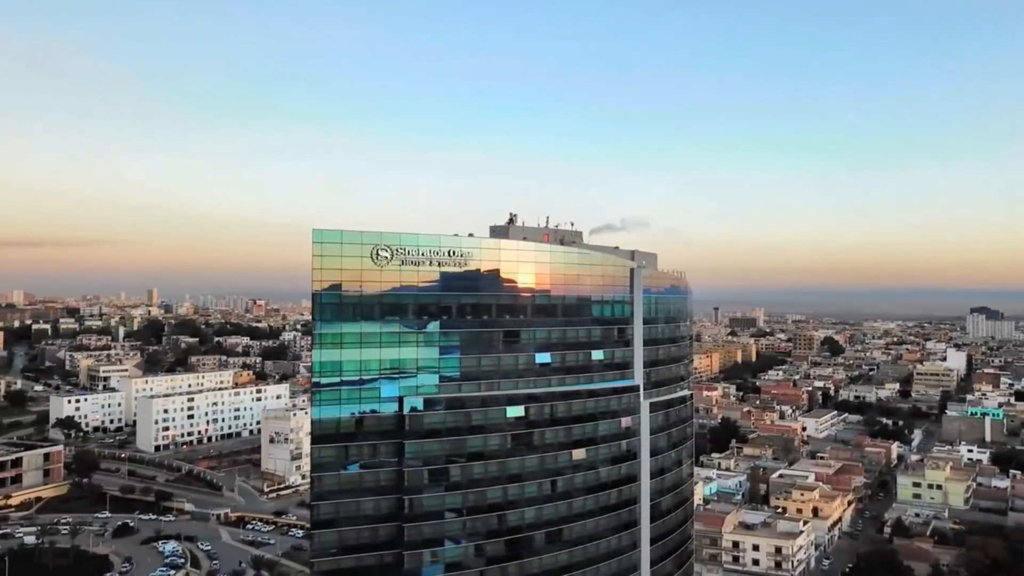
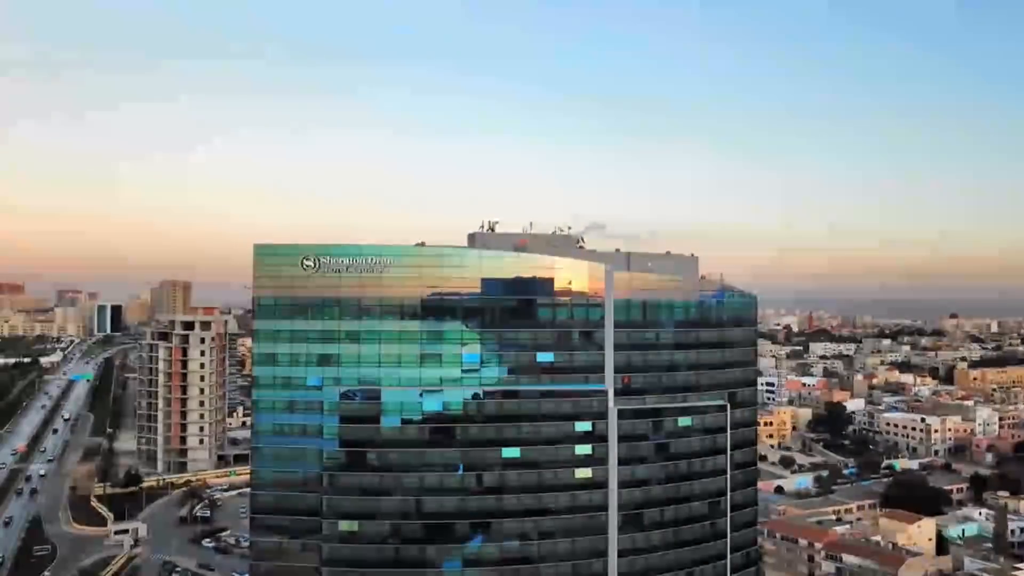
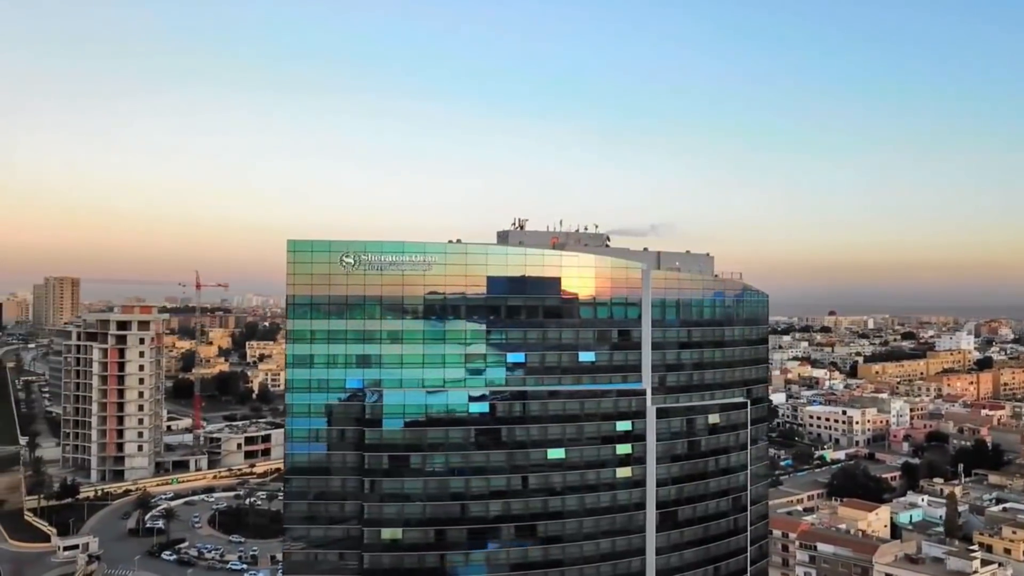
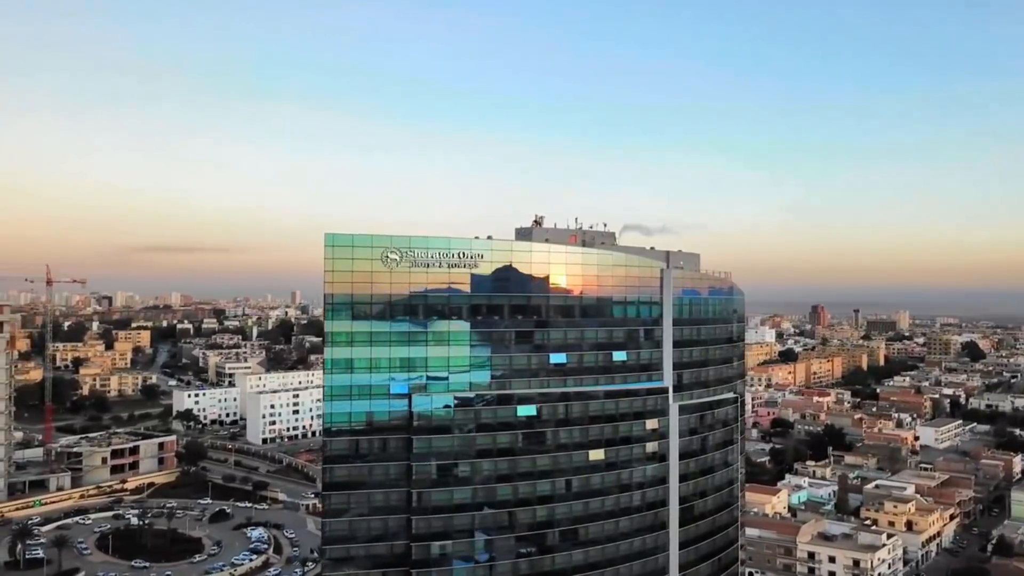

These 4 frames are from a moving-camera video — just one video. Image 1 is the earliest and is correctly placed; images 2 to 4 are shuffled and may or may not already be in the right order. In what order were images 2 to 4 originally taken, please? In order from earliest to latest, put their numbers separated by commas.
4, 3, 2
